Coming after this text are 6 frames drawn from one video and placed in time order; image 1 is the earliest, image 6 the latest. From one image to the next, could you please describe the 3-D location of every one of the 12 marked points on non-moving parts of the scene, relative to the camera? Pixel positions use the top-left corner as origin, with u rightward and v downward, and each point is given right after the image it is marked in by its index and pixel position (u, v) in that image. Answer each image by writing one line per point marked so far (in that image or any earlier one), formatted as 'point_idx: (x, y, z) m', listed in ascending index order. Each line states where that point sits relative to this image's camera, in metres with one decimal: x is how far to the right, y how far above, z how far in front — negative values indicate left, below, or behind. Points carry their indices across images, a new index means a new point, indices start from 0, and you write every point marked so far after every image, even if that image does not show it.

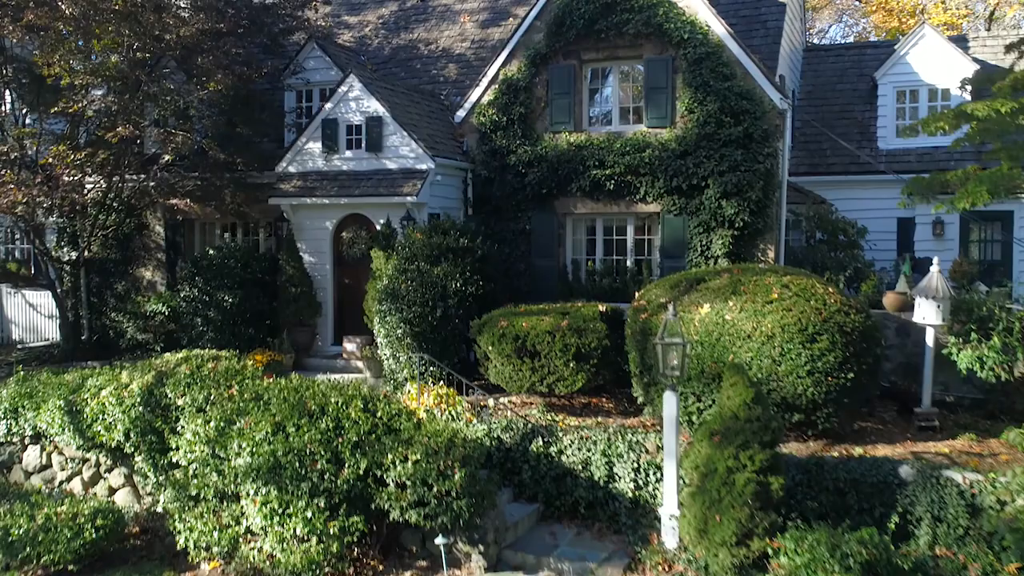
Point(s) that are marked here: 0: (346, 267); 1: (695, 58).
0: (-2.4, +0.3, +15.3) m
1: (+2.4, +3.1, +14.1) m
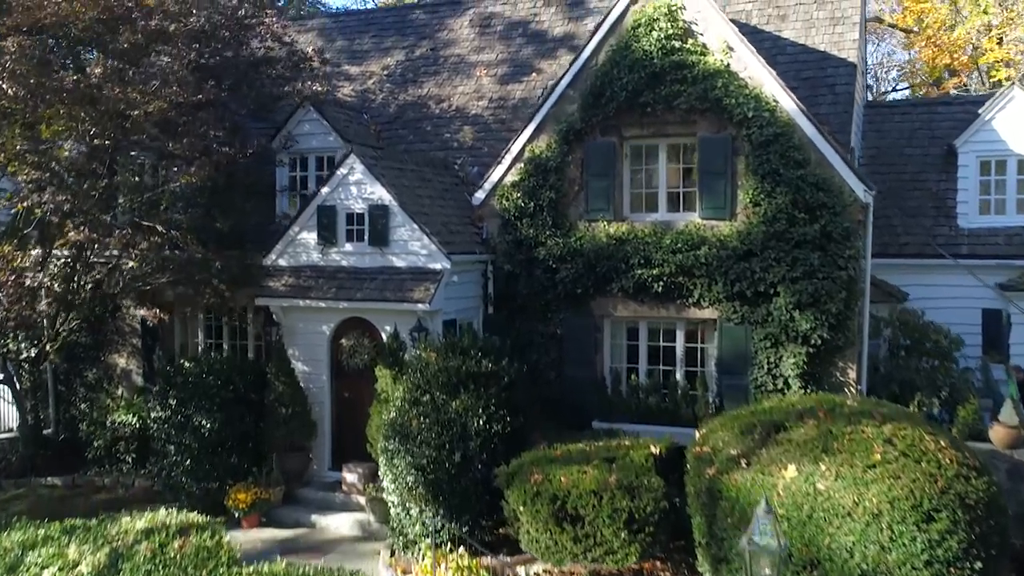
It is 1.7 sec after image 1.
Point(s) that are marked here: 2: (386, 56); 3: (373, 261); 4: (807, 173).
0: (-2.0, -1.1, +13.0) m
1: (+2.8, +1.6, +11.8) m
2: (-2.1, +3.9, +17.9) m
3: (-1.7, +0.3, +12.7) m
4: (+3.3, +1.3, +11.7) m
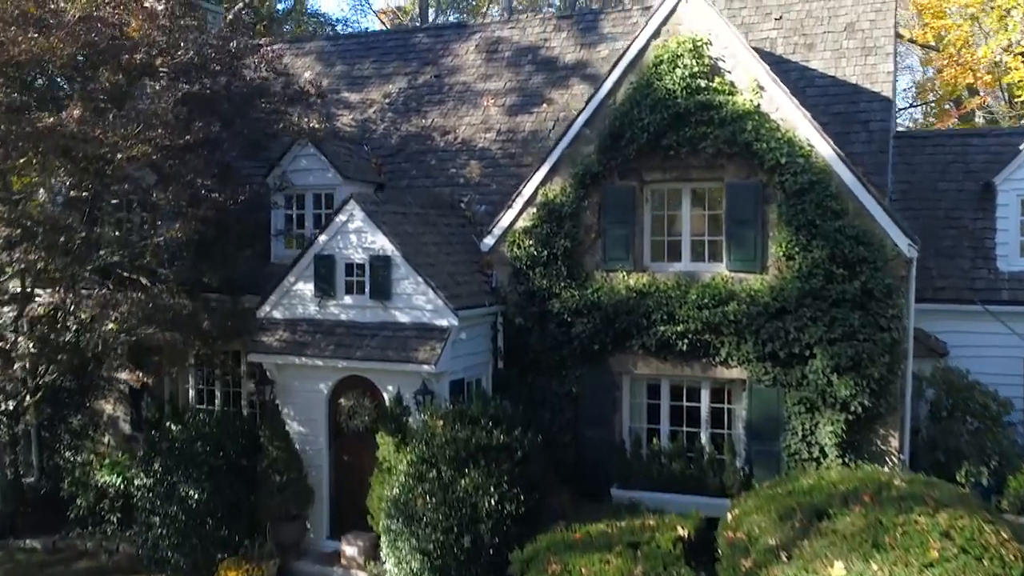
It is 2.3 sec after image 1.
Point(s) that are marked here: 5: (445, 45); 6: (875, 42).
0: (-1.9, -1.7, +12.1) m
1: (+2.9, +1.0, +10.9) m
2: (-2.0, +3.3, +16.9) m
3: (-1.5, -0.3, +11.8) m
4: (+3.4, +0.6, +10.7) m
5: (-1.1, +4.0, +17.3) m
6: (+4.8, +3.3, +14.0) m
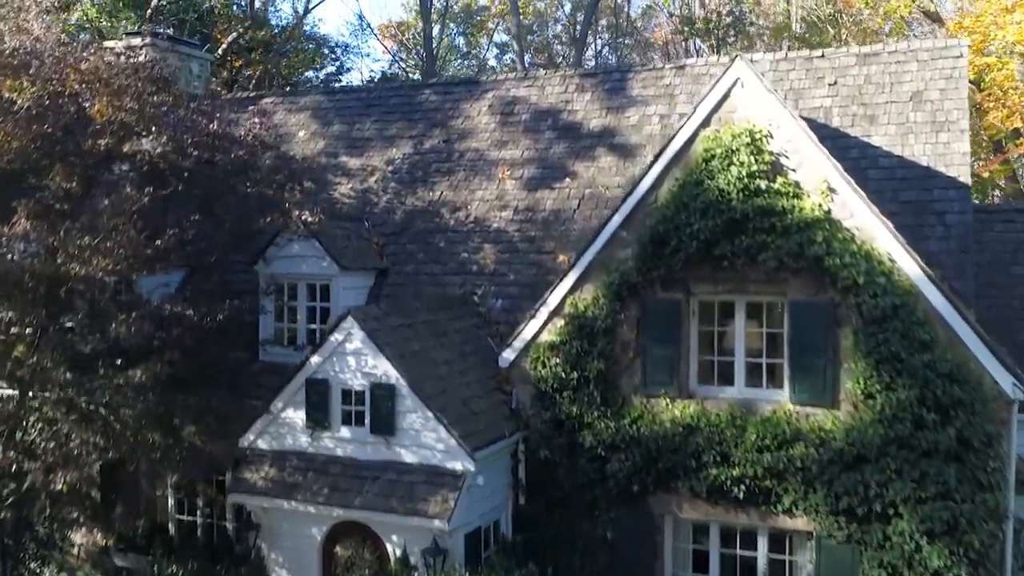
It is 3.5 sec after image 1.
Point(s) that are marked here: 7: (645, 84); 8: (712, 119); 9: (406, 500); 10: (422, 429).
0: (-1.7, -3.0, +10.4) m
1: (+3.2, -0.2, +9.2) m
2: (-1.7, +2.0, +15.2) m
3: (-1.3, -1.6, +10.1) m
4: (+3.6, -0.6, +9.0) m
5: (-0.8, +2.7, +15.5) m
6: (+5.0, +2.0, +12.3) m
7: (+1.8, +2.8, +14.4) m
8: (+1.9, +1.6, +10.1) m
9: (-1.0, -1.9, +9.5) m
10: (-0.8, -1.3, +9.8) m
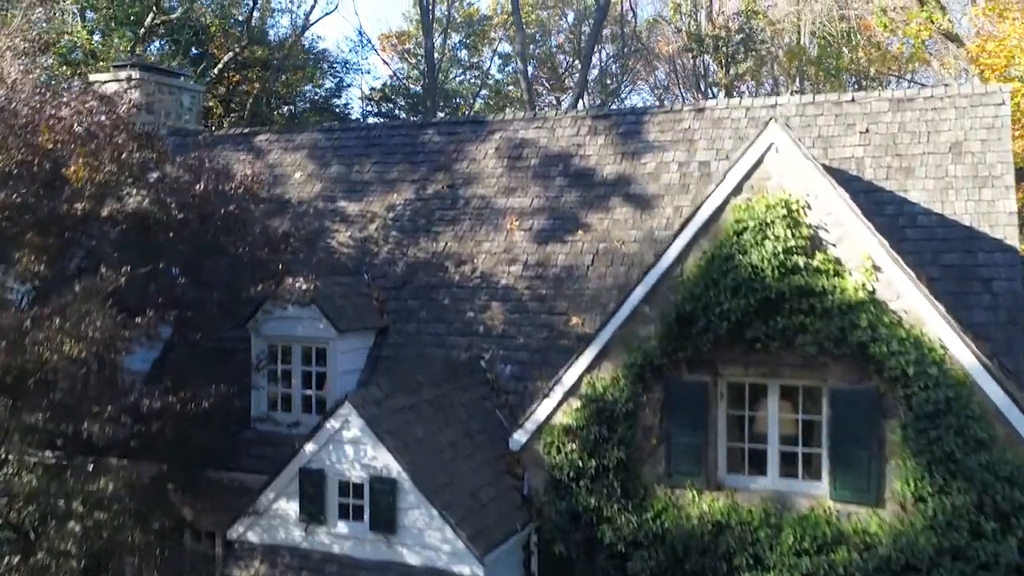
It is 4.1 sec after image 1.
0: (-1.6, -3.7, +9.5) m
1: (+3.3, -0.9, +8.3) m
2: (-1.6, +1.3, +14.4) m
3: (-1.2, -2.3, +9.2) m
4: (+3.7, -1.3, +8.2) m
5: (-0.7, +2.0, +14.7) m
6: (+5.1, +1.3, +11.4) m
7: (+1.9, +2.0, +13.5) m
8: (+2.0, +0.9, +9.2) m
9: (-0.8, -2.6, +8.7) m
10: (-0.7, -2.0, +8.9) m
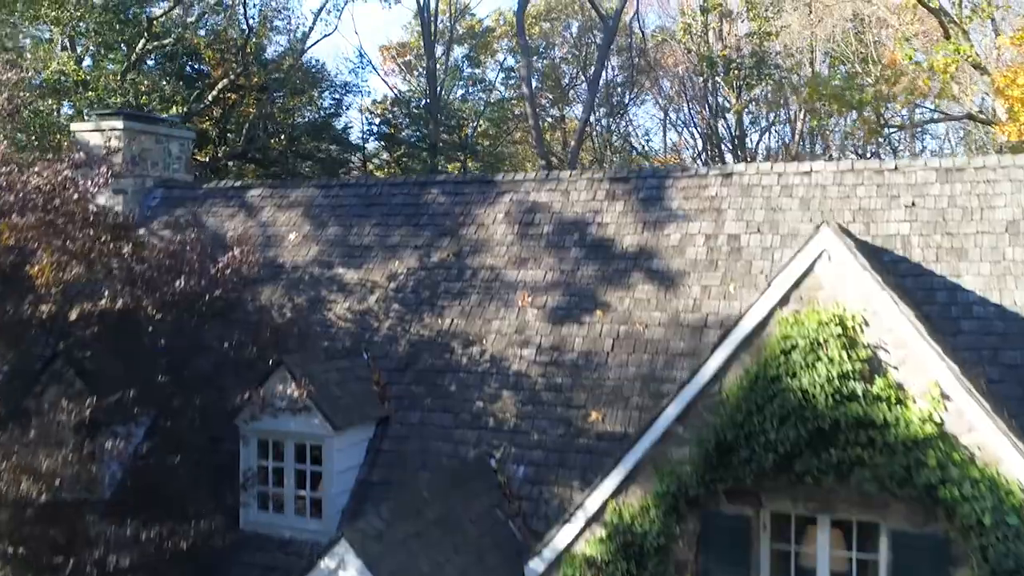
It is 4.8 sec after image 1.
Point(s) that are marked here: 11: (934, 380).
0: (-1.4, -4.7, +8.5) m
1: (+3.4, -1.9, +7.3) m
2: (-1.5, +0.4, +13.3) m
3: (-1.0, -3.2, +8.2) m
4: (+3.9, -2.3, +7.1) m
5: (-0.6, +1.0, +13.6) m
6: (+5.3, +0.3, +10.4) m
7: (+2.1, +1.1, +12.5) m
8: (+2.2, -0.1, +8.2) m
9: (-0.7, -3.6, +7.6) m
10: (-0.6, -3.0, +7.9) m
11: (+3.1, -0.7, +7.7) m
